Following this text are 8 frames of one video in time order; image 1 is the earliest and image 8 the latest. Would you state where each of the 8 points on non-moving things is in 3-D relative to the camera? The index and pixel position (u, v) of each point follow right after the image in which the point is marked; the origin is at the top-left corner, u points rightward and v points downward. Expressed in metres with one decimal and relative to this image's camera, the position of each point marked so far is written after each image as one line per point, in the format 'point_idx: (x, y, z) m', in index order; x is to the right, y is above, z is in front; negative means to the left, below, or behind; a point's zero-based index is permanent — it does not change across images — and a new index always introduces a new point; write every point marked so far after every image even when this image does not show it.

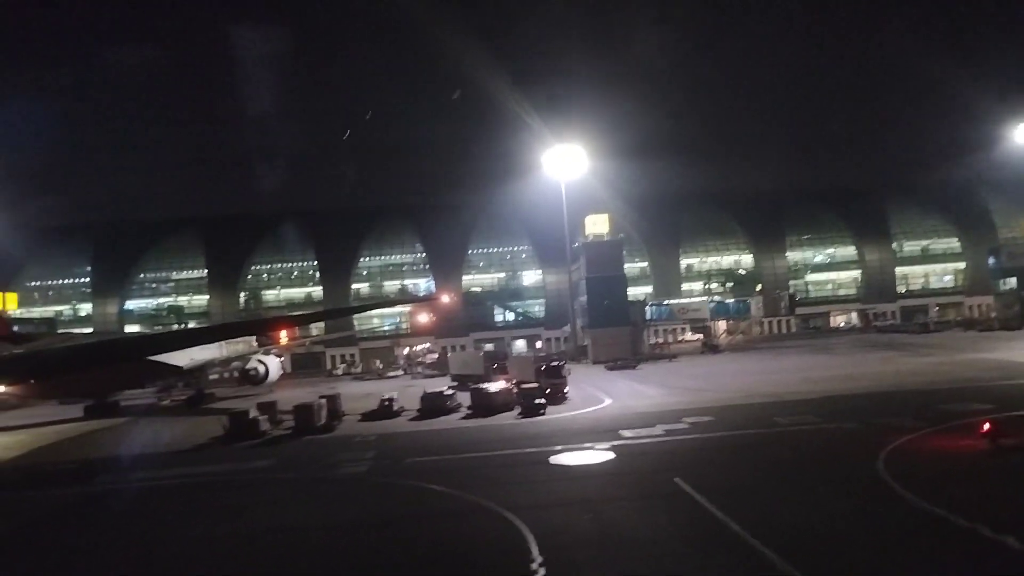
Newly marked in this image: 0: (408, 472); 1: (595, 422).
0: (-1.8, -3.8, +14.4) m
1: (+2.2, -3.4, +17.9) m
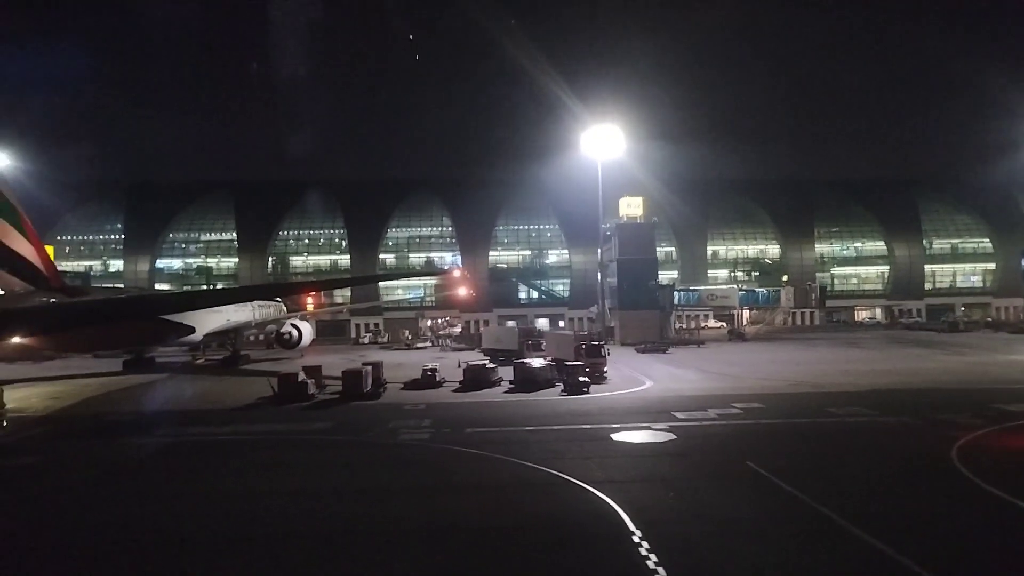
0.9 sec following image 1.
0: (-0.7, -3.2, +14.7) m
1: (+3.4, -2.9, +18.1) m
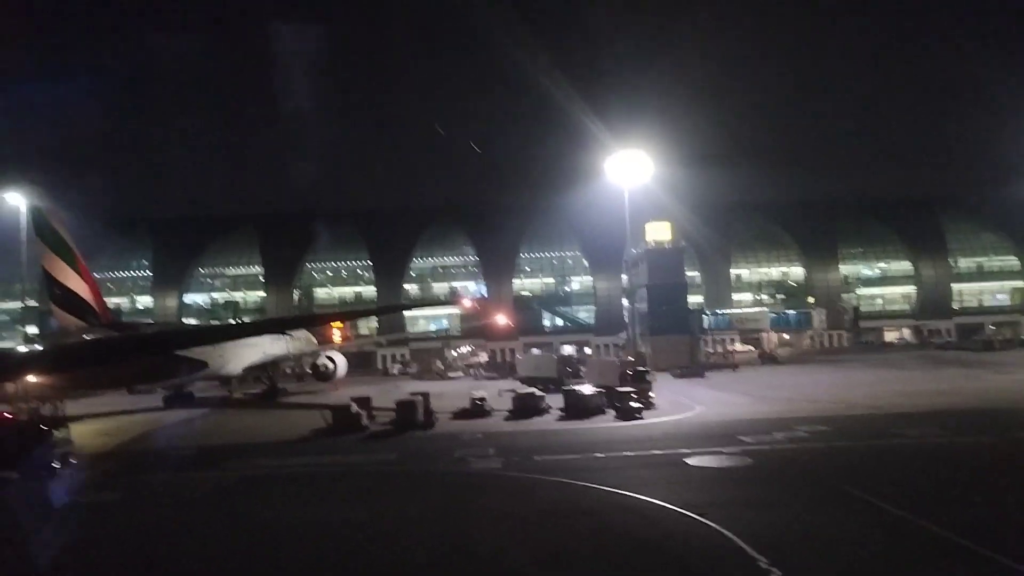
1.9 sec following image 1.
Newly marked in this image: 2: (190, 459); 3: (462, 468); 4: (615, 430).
0: (+0.8, -3.8, +14.6) m
1: (+4.9, -3.5, +18.0) m
2: (-7.5, -4.1, +17.1) m
3: (-1.0, -3.8, +15.3) m
4: (+2.7, -3.7, +18.5) m
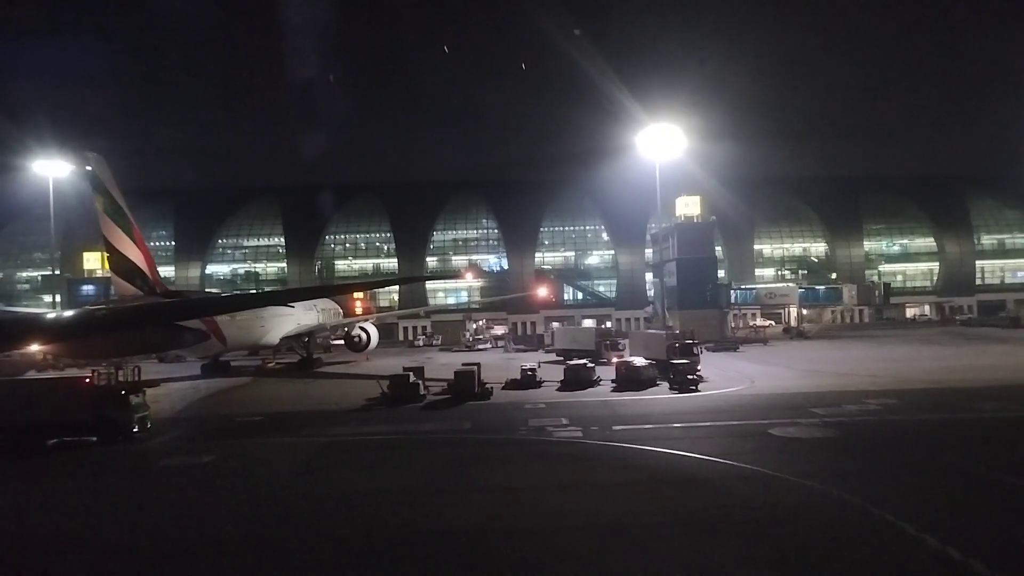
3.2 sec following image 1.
0: (+2.4, -3.2, +14.7) m
1: (+6.5, -2.8, +18.1) m
2: (-5.9, -3.3, +17.3) m
3: (+0.7, -3.2, +15.3) m
4: (+4.4, -2.9, +18.6) m
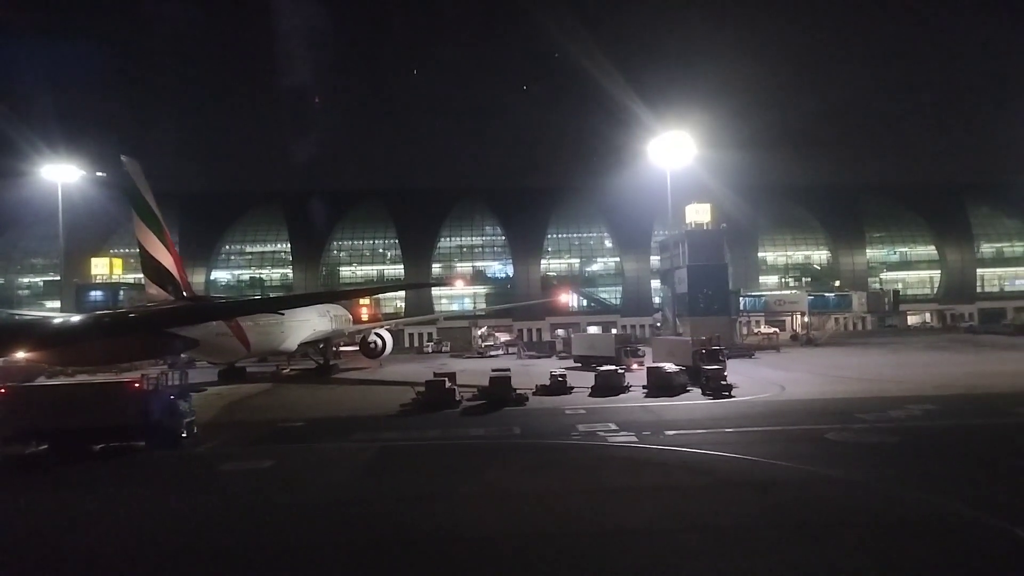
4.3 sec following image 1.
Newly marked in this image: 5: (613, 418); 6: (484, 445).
0: (+3.6, -3.3, +14.8) m
1: (+7.6, -3.0, +18.2) m
2: (-4.8, -3.5, +17.2) m
3: (+1.8, -3.3, +15.4) m
4: (+5.4, -3.1, +18.7) m
5: (+2.5, -3.2, +17.4) m
6: (-0.6, -3.4, +15.5) m
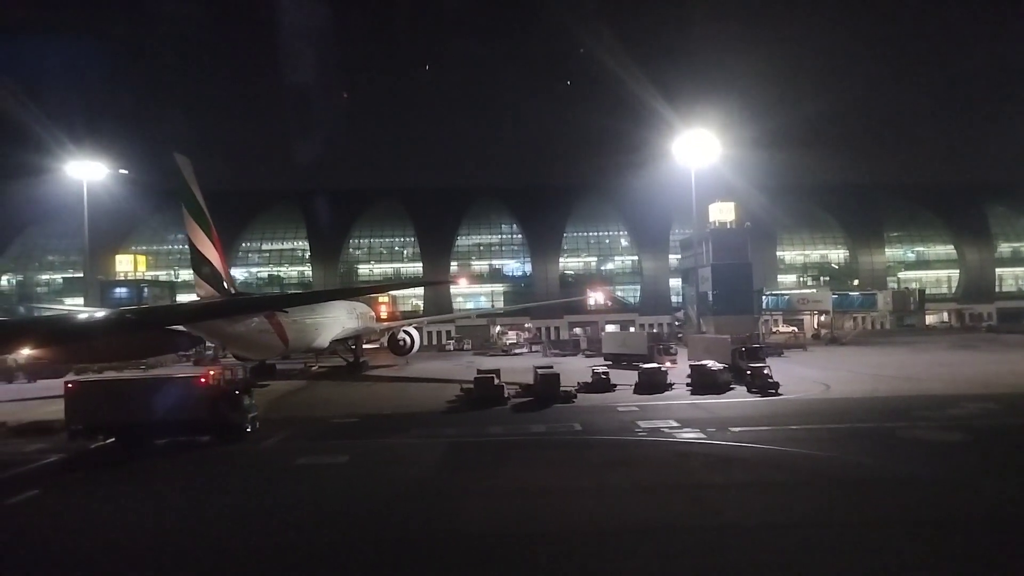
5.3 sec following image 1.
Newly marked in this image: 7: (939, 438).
0: (+4.9, -3.2, +14.8) m
1: (+9.0, -3.0, +18.3) m
2: (-3.4, -3.4, +17.3) m
3: (+3.2, -3.2, +15.4) m
4: (+6.8, -3.0, +18.7) m
5: (+3.8, -3.1, +17.5) m
6: (+0.8, -3.4, +15.6) m
7: (+8.8, -3.0, +14.7) m
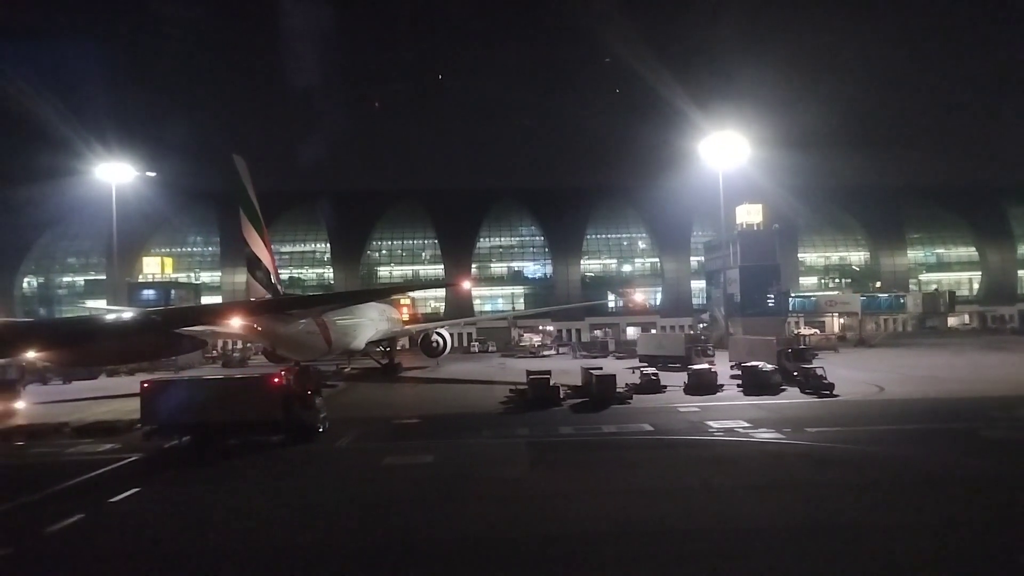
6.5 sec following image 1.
0: (+6.5, -3.2, +14.8) m
1: (+10.6, -3.0, +18.2) m
2: (-1.8, -3.4, +17.2) m
3: (+4.7, -3.2, +15.4) m
4: (+8.4, -3.0, +18.7) m
5: (+5.4, -3.1, +17.4) m
6: (+2.4, -3.4, +15.6) m
7: (+10.4, -3.0, +14.7) m
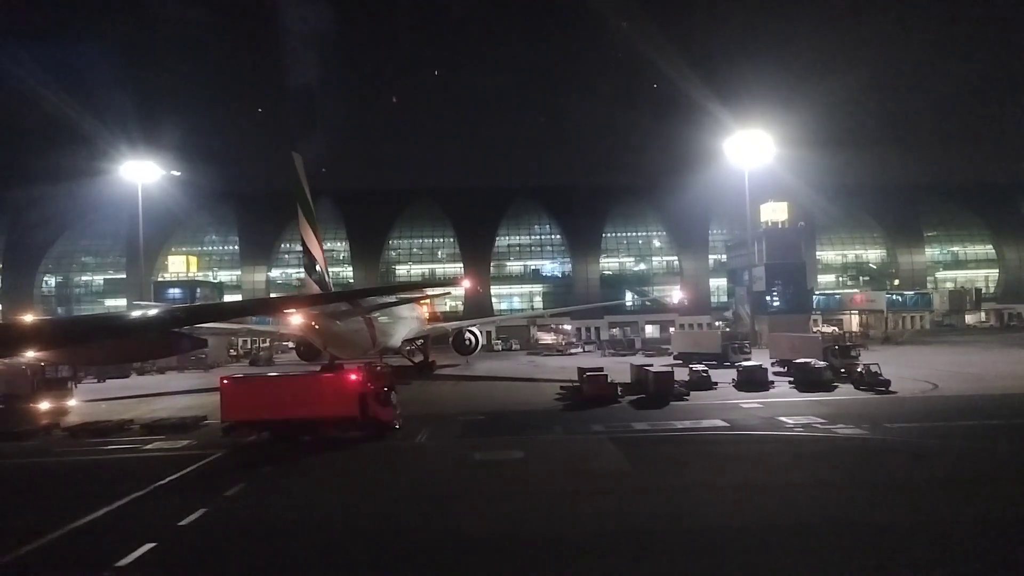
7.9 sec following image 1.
0: (+8.2, -3.1, +14.9) m
1: (+12.3, -2.9, +18.3) m
2: (-0.2, -3.3, +17.3) m
3: (+6.4, -3.2, +15.5) m
4: (+10.1, -3.0, +18.8) m
5: (+7.1, -3.0, +17.5) m
6: (+4.1, -3.3, +15.6) m
7: (+12.1, -2.9, +14.8) m
